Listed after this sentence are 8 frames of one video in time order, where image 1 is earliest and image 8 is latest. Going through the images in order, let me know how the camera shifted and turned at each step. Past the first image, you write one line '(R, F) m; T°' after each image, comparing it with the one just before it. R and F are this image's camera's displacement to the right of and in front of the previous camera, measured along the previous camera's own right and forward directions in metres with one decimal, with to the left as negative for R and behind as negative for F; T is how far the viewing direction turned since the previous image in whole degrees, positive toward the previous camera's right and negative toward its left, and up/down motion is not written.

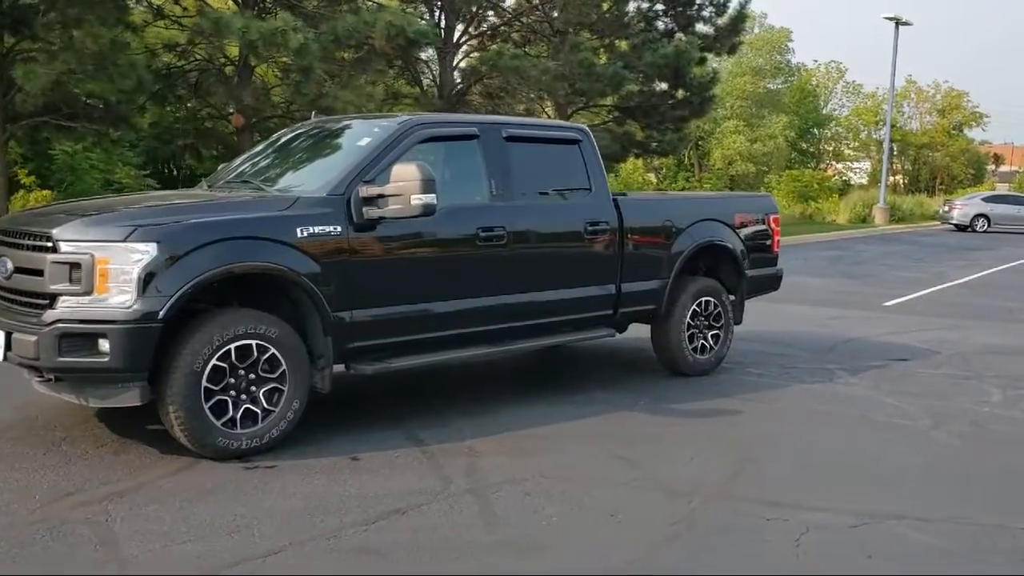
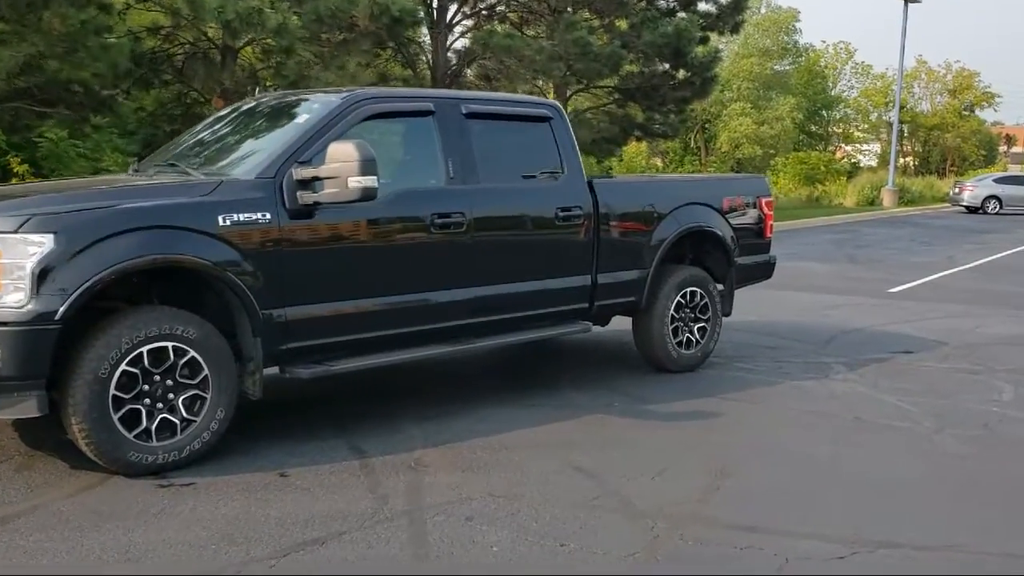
(+0.3, +0.6) m; -1°
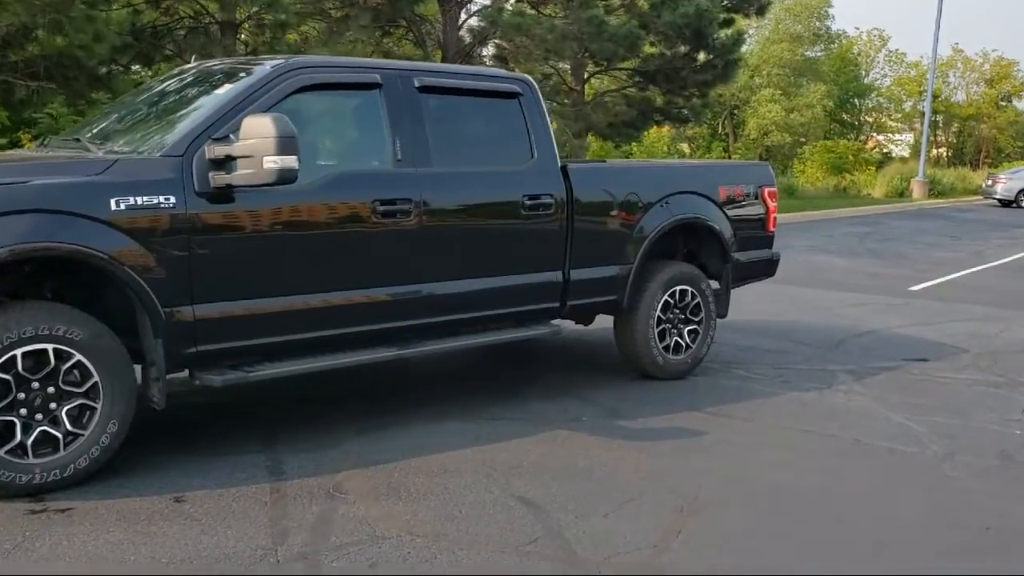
(+0.4, +0.7) m; -2°
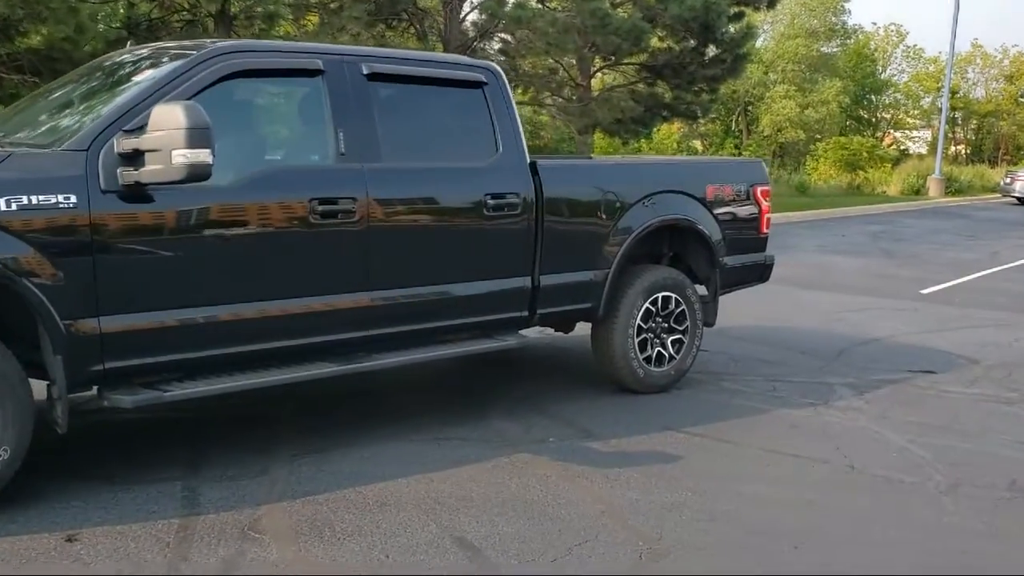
(+0.3, +0.5) m; -1°
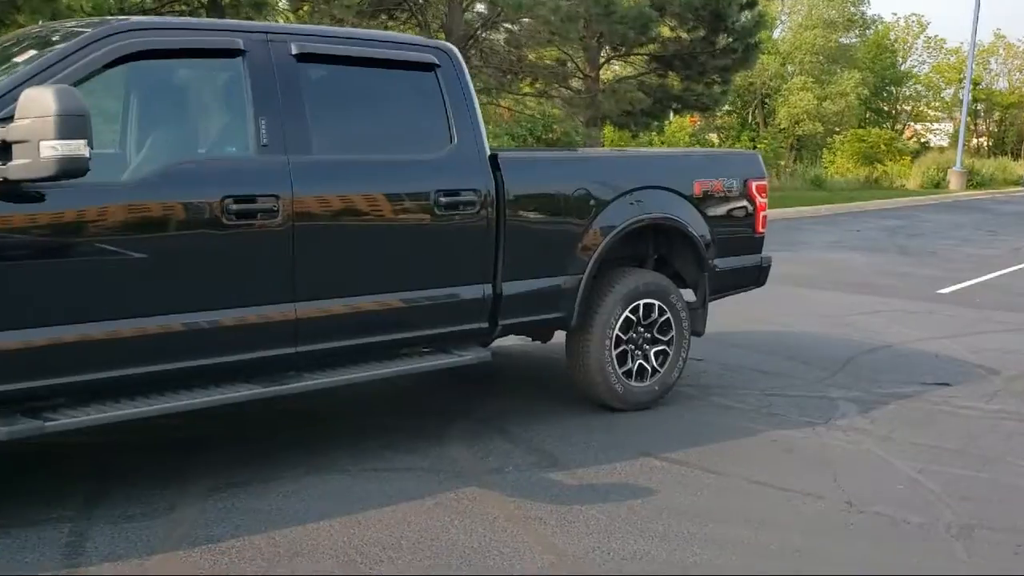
(+0.3, +0.6) m; -1°
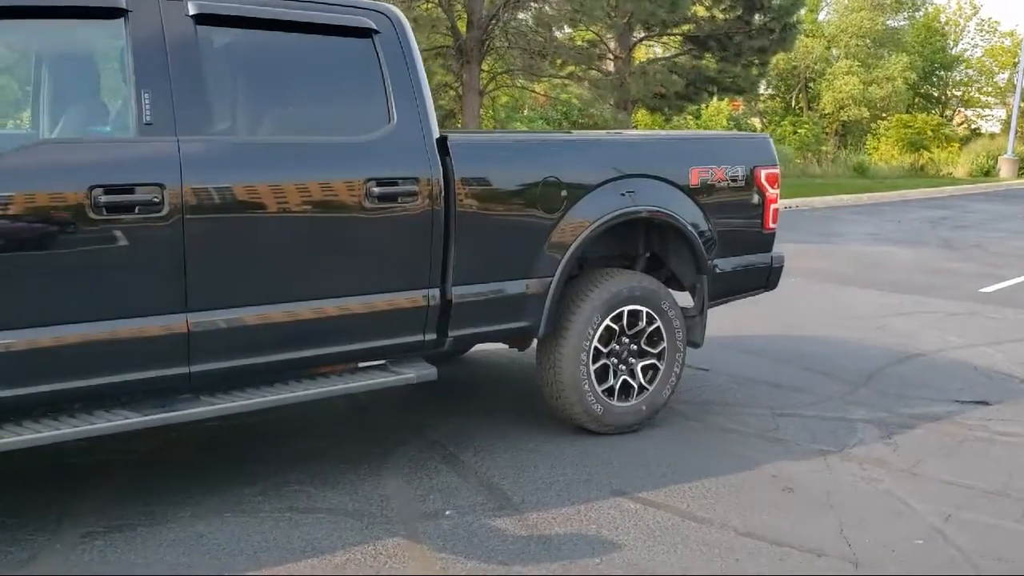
(+0.4, +0.8) m; -2°
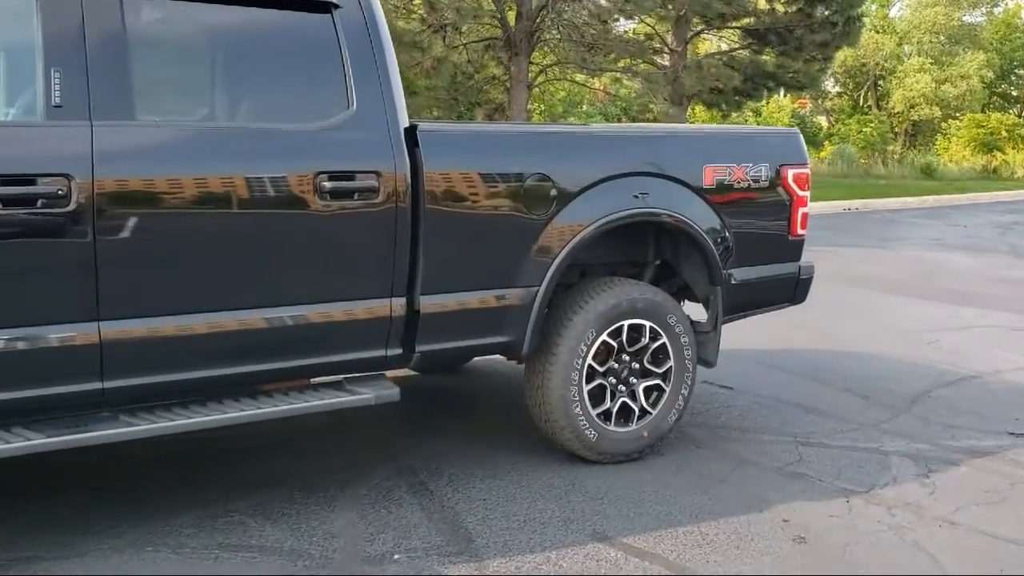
(+0.3, +0.5) m; -4°
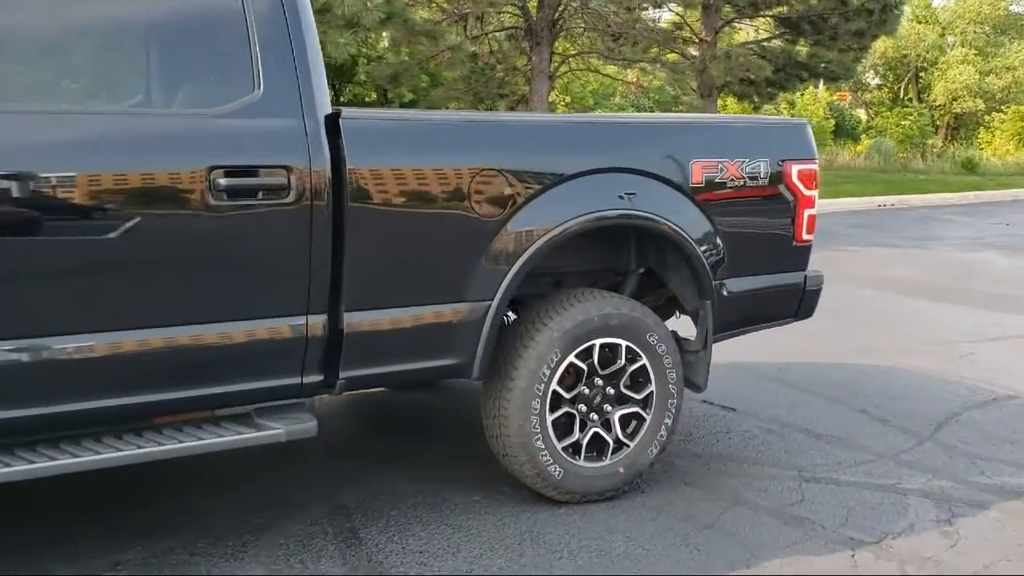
(+0.3, +0.6) m; -2°
